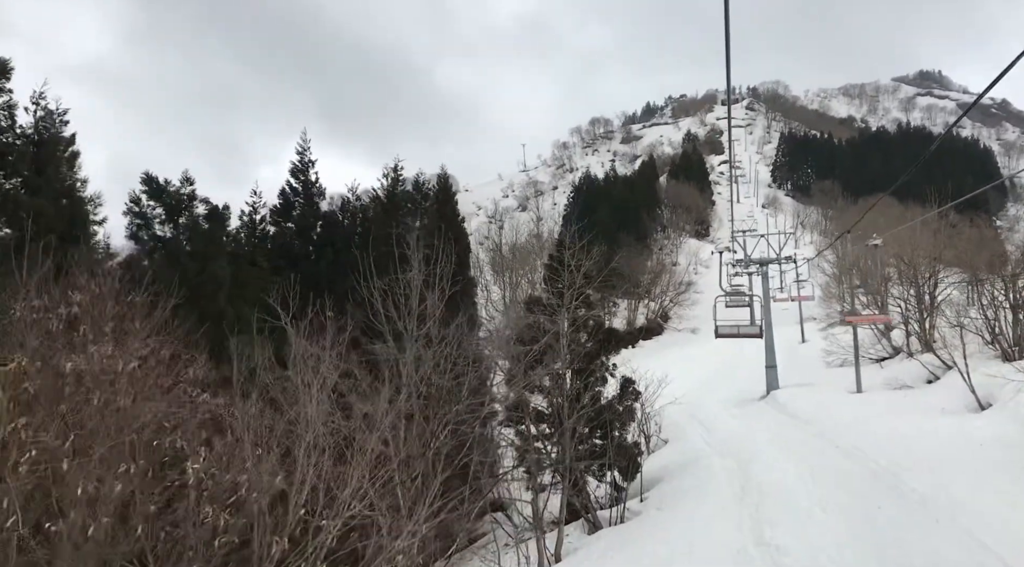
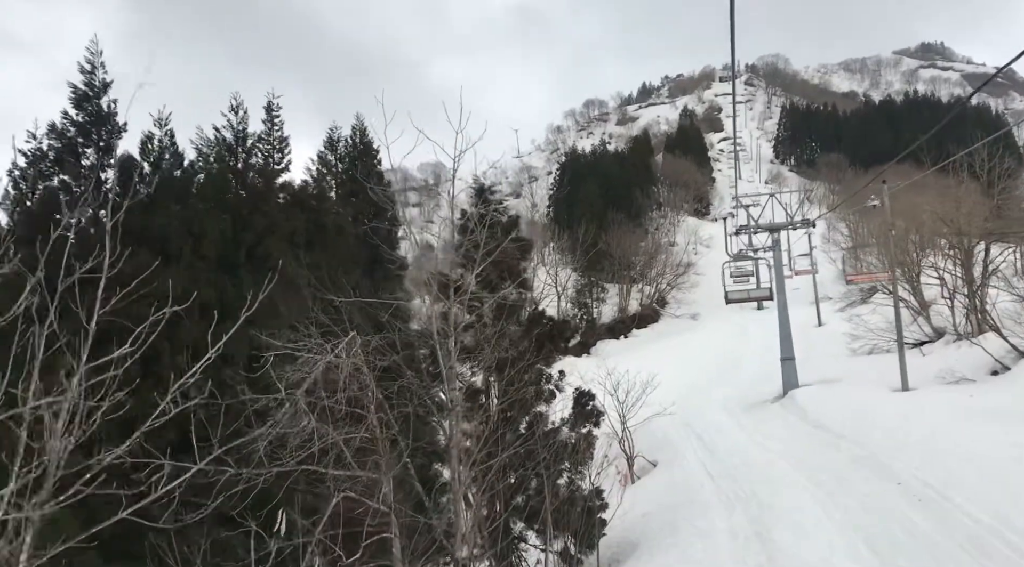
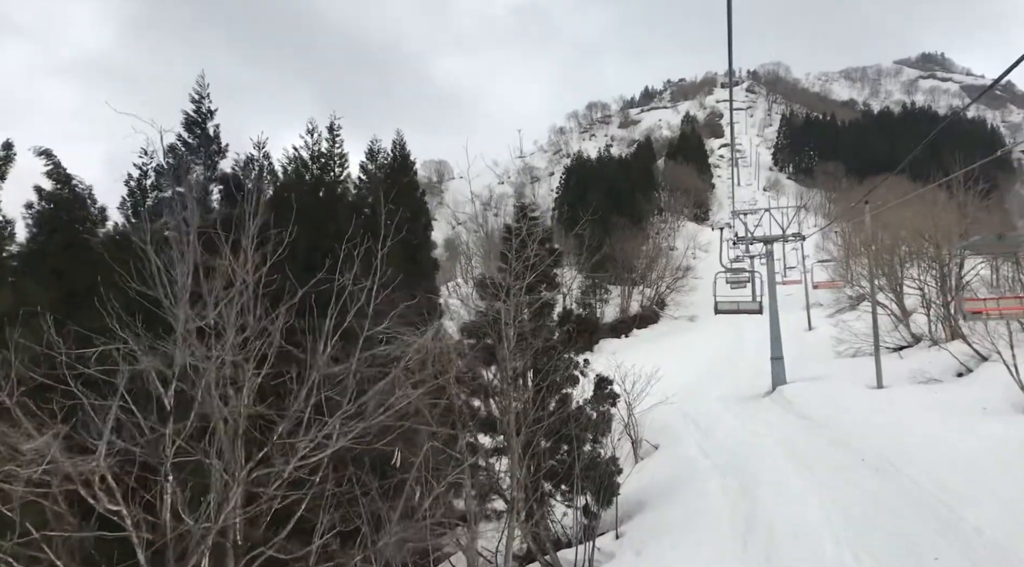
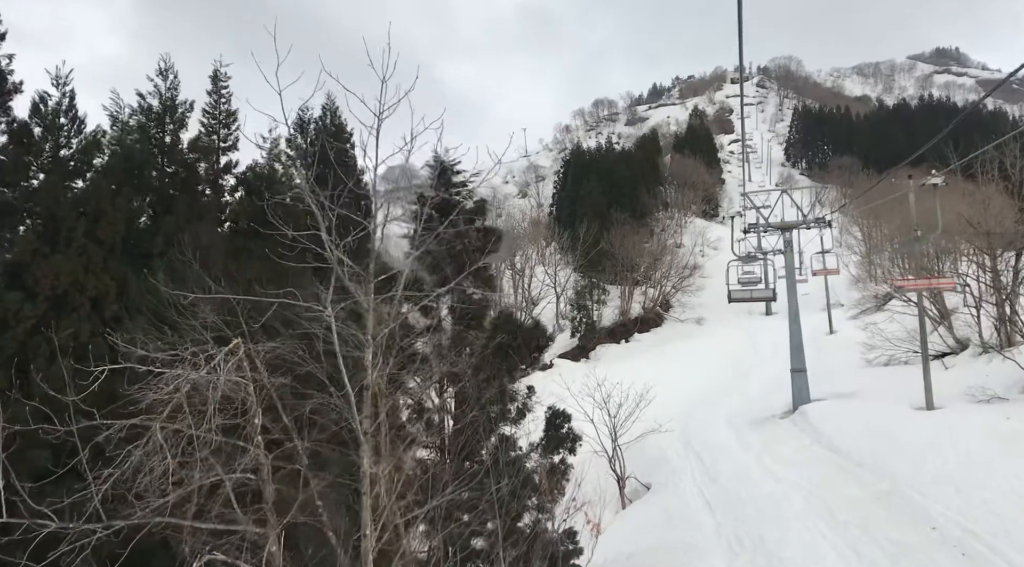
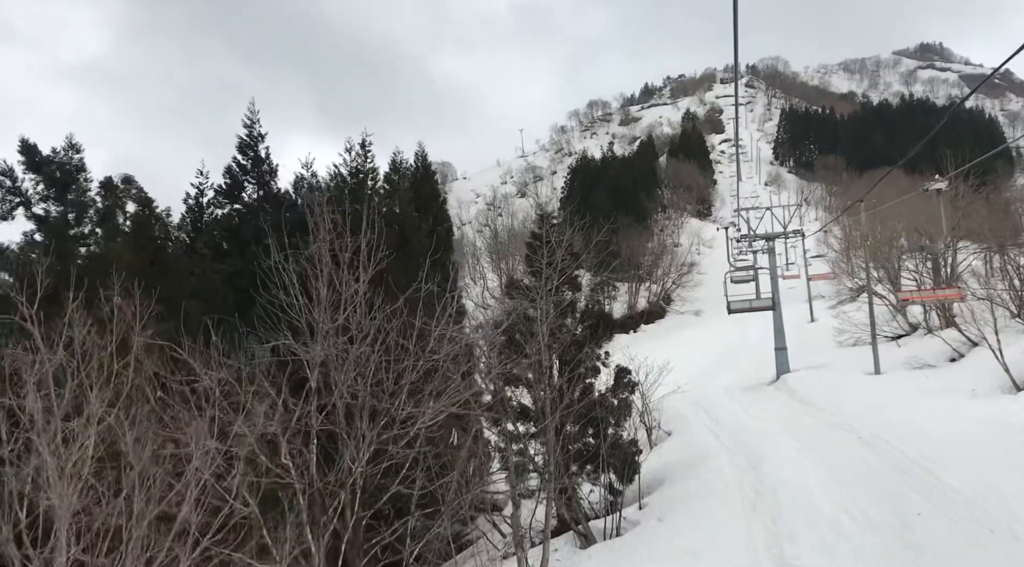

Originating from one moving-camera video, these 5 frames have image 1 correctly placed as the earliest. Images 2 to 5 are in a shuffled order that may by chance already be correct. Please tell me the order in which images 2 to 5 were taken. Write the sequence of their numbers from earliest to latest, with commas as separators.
5, 3, 2, 4
